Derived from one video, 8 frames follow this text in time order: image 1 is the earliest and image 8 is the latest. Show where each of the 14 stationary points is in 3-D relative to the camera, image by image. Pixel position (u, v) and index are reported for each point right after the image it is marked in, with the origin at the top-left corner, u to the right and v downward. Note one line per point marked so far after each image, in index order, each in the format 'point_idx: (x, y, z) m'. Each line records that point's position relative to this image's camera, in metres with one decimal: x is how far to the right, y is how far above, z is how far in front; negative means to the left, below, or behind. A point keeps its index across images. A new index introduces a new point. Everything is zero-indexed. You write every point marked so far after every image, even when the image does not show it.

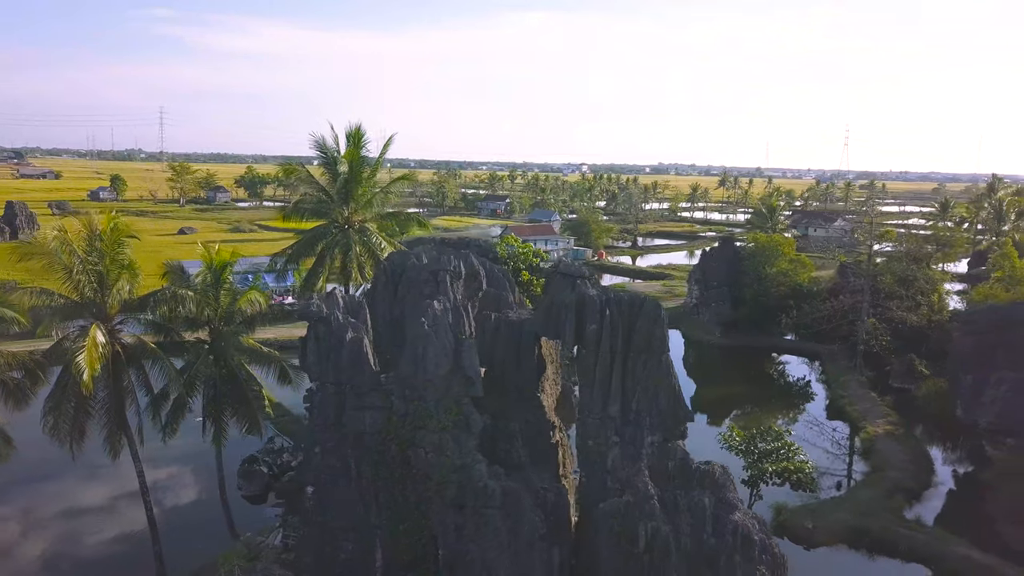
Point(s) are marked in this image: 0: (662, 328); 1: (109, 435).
0: (+3.6, -1.0, +16.0) m
1: (-10.2, -3.7, +17.1) m
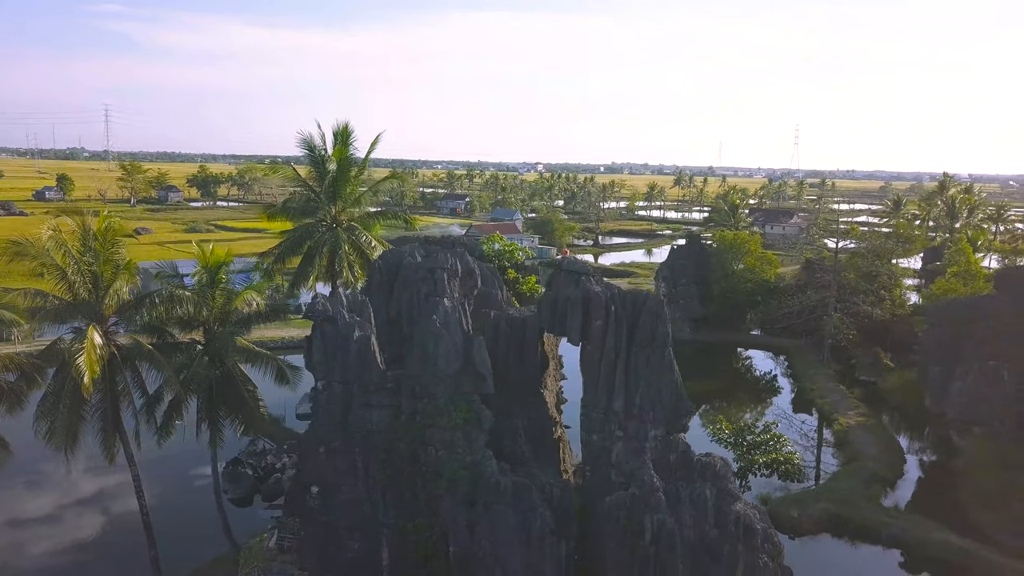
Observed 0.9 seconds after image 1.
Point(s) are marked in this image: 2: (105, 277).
0: (+3.7, -0.8, +16.2) m
1: (-10.1, -3.7, +16.7) m
2: (-9.7, +0.2, +16.0) m
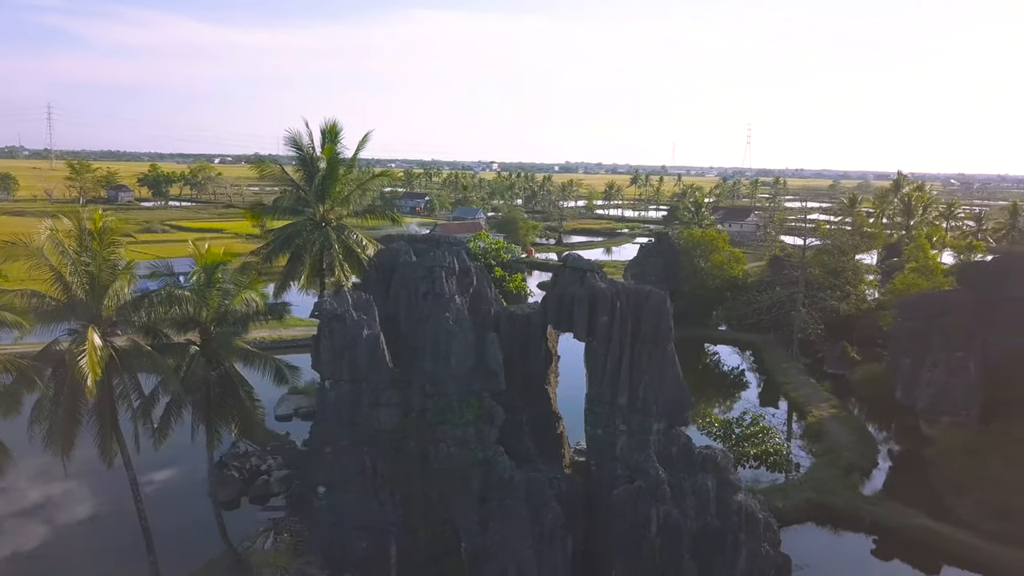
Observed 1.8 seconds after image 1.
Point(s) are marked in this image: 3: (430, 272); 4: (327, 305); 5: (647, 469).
0: (+3.9, -0.7, +16.5) m
1: (-9.9, -3.7, +16.3) m
2: (-9.6, +0.2, +15.7) m
3: (-2.2, +0.4, +18.8) m
4: (-4.2, -0.4, +15.2) m
5: (+3.2, -4.3, +15.8) m
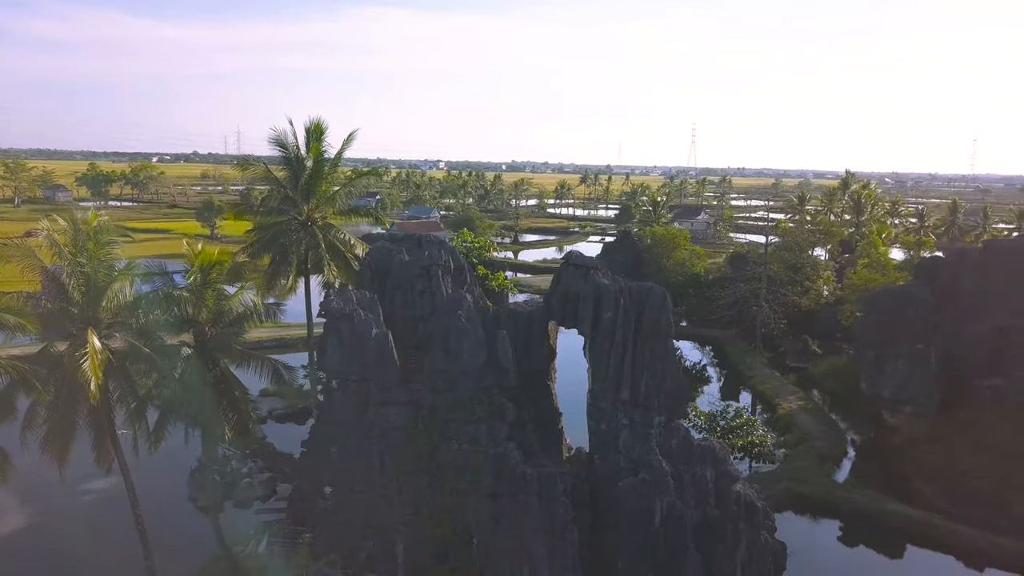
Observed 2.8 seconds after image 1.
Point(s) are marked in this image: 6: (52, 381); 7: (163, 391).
0: (+4.0, -0.6, +16.8) m
1: (-9.8, -3.8, +15.9) m
2: (-9.4, +0.2, +15.3) m
3: (-2.2, +0.5, +18.8) m
4: (-4.0, -0.4, +15.1) m
5: (+3.4, -4.2, +16.1) m
6: (-10.1, -2.1, +14.9) m
7: (-8.7, -2.5, +16.8) m
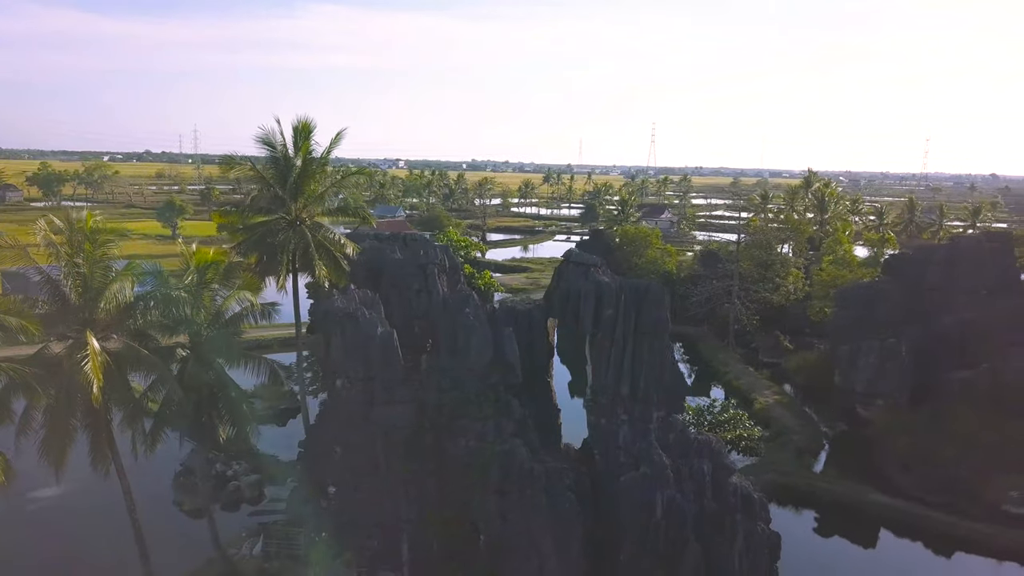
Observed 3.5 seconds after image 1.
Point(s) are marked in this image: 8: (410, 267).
0: (+4.0, -0.6, +17.1) m
1: (-9.7, -3.8, +15.7) m
2: (-9.3, +0.2, +15.0) m
3: (-2.3, +0.5, +18.8) m
4: (-3.9, -0.4, +15.1) m
5: (+3.4, -4.1, +16.4) m
6: (-9.9, -2.1, +14.6) m
7: (-8.6, -2.5, +16.5) m
8: (-3.1, +0.7, +21.6) m
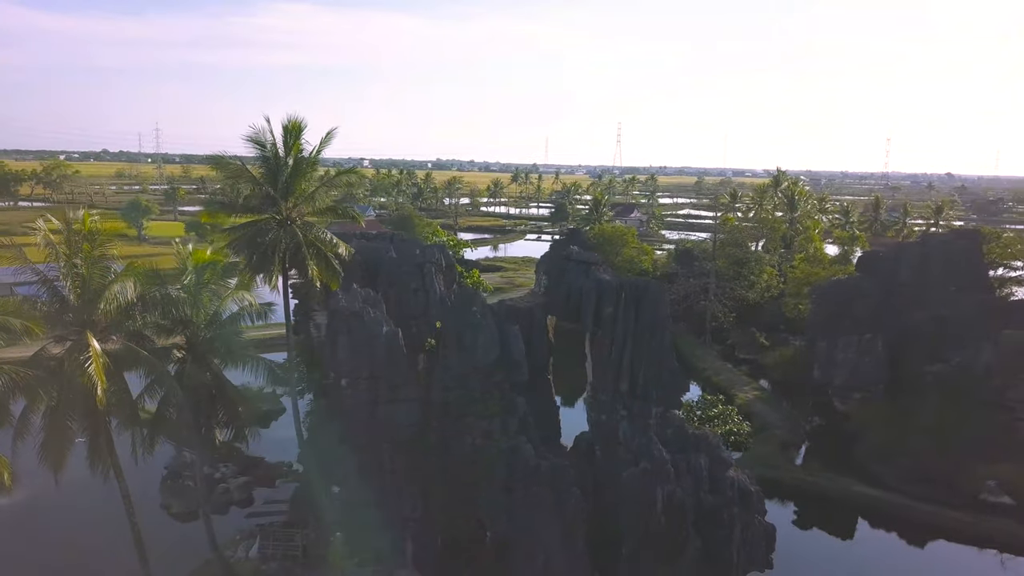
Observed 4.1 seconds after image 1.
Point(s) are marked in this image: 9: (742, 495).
0: (+4.0, -0.5, +17.4) m
1: (-9.6, -3.8, +15.5) m
2: (-9.2, +0.1, +14.8) m
3: (-2.3, +0.5, +18.9) m
4: (-3.8, -0.4, +15.1) m
5: (+3.5, -4.1, +16.7) m
6: (-9.8, -2.1, +14.4) m
7: (-8.6, -2.5, +16.4) m
8: (-3.3, +0.8, +21.7) m
9: (+5.9, -5.3, +17.3) m
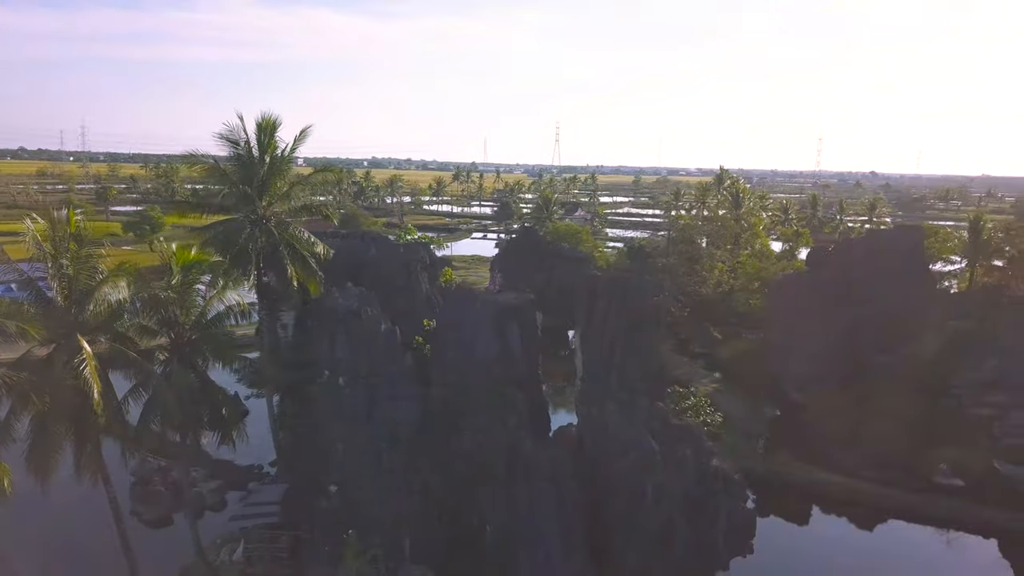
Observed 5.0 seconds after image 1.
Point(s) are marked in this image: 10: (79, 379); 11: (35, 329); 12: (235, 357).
0: (+3.8, -0.4, +17.9) m
1: (-9.6, -3.8, +15.0) m
2: (-9.3, +0.1, +14.4) m
3: (-2.7, +0.6, +18.9) m
4: (-3.8, -0.3, +15.1) m
5: (+3.4, -3.9, +17.2) m
6: (-9.8, -2.2, +13.9) m
7: (-8.7, -2.5, +16.0) m
8: (-3.8, +0.8, +21.7) m
9: (+5.8, -5.2, +17.9) m
10: (-9.0, -1.9, +13.9) m
11: (-10.0, -0.8, +13.8) m
12: (-7.4, -1.9, +18.0) m
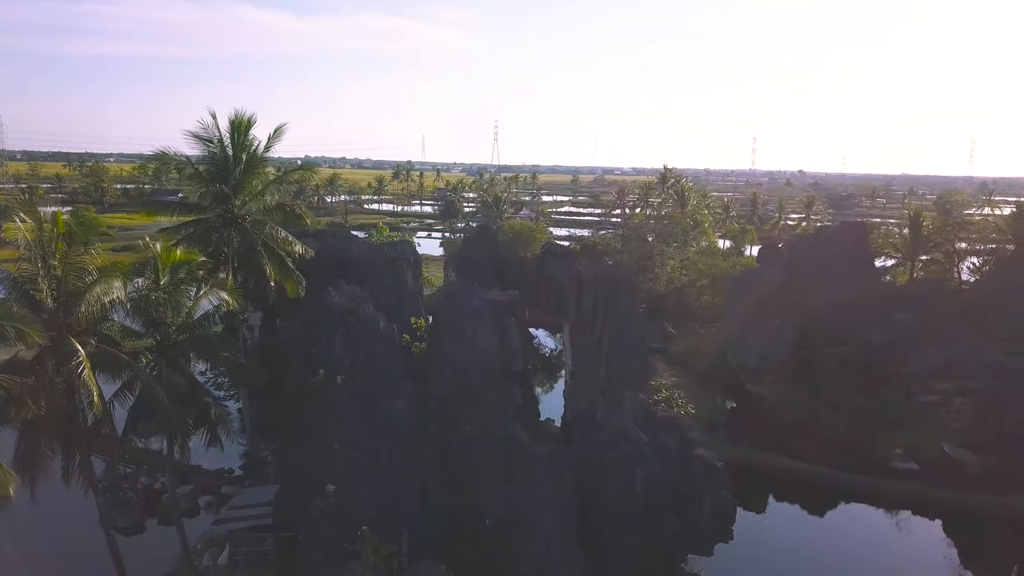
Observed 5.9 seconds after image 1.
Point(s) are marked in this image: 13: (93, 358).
0: (+3.5, -0.3, +18.5) m
1: (-9.6, -3.9, +14.7) m
2: (-9.2, +0.1, +14.0) m
3: (-3.0, +0.7, +19.0) m
4: (-3.9, -0.3, +15.1) m
5: (+3.2, -3.8, +17.7) m
6: (-9.7, -2.2, +13.5) m
7: (-8.8, -2.5, +15.7) m
8: (-4.3, +0.8, +21.7) m
9: (+5.5, -5.1, +18.6) m
10: (-9.0, -1.9, +13.6) m
11: (-9.9, -0.9, +13.4) m
12: (-7.7, -1.9, +17.8) m
13: (-9.1, -1.6, +14.6) m
